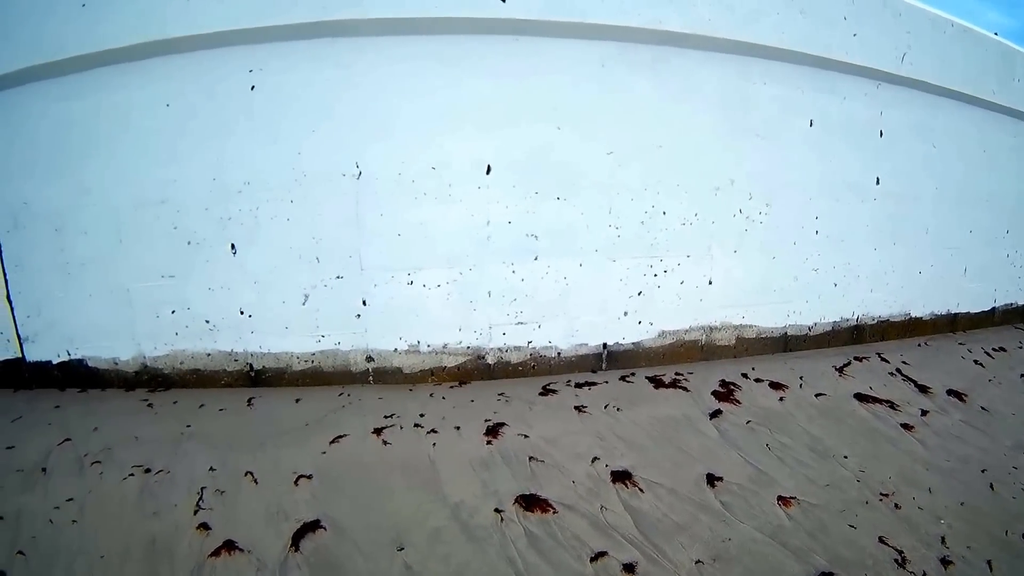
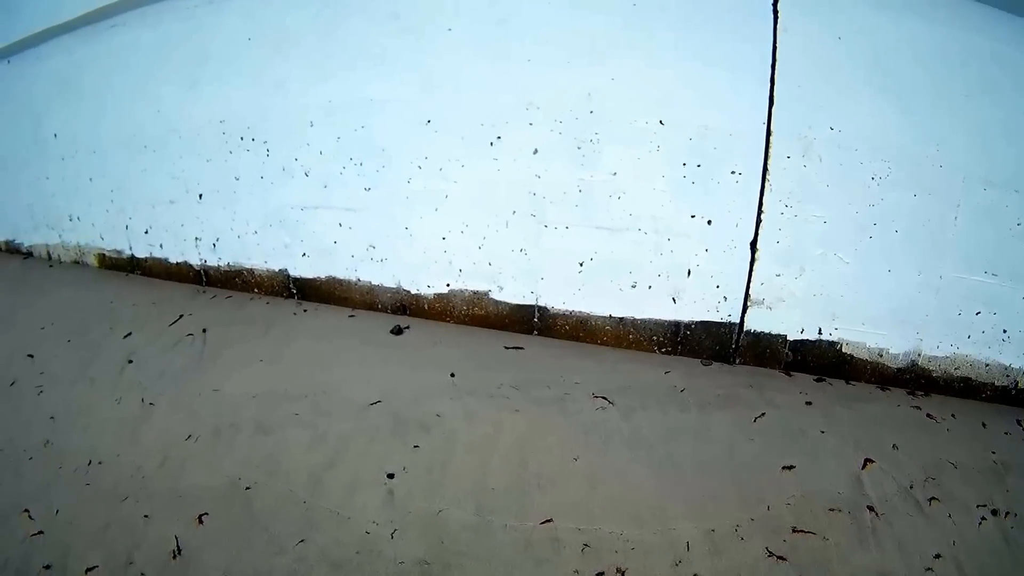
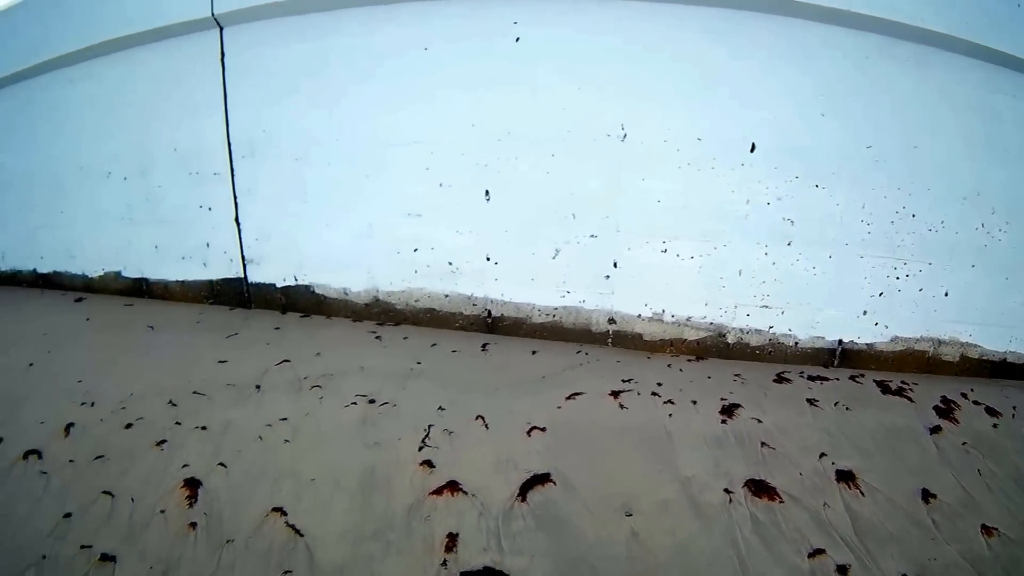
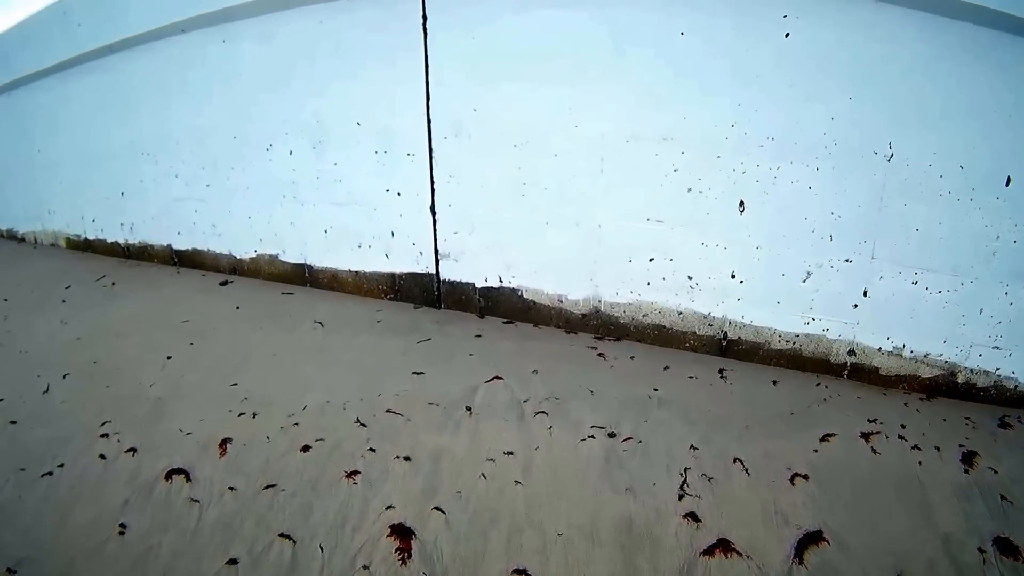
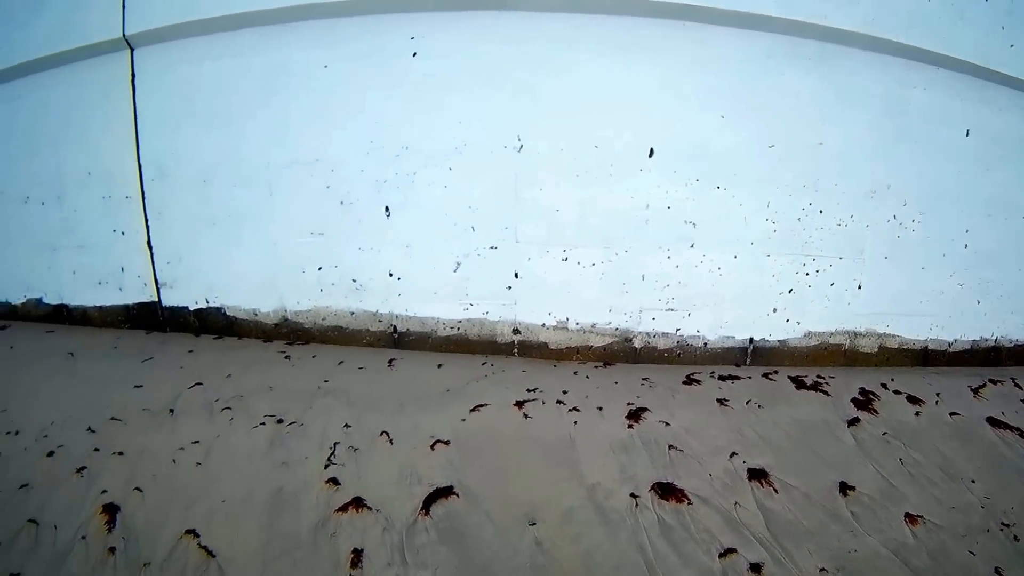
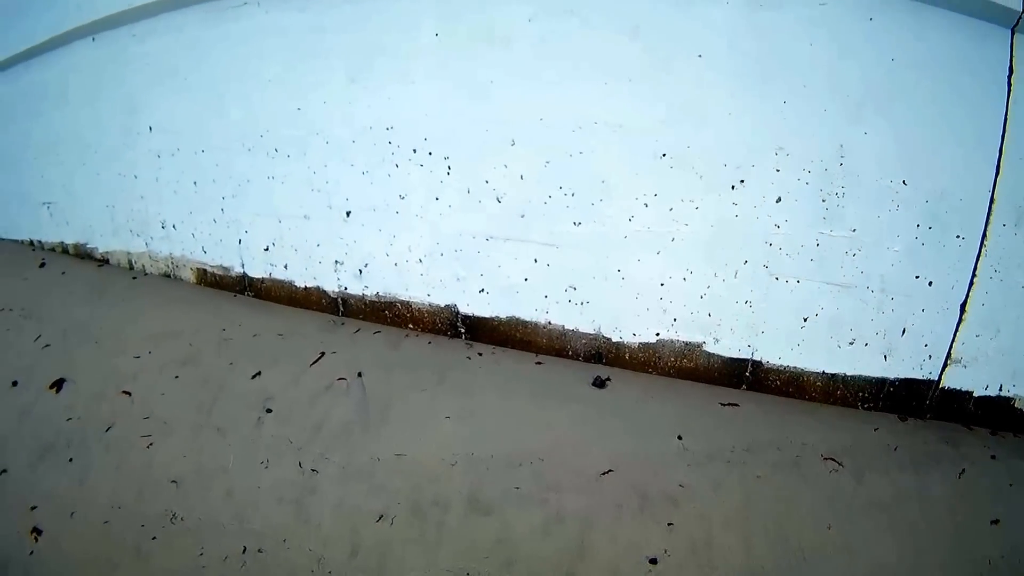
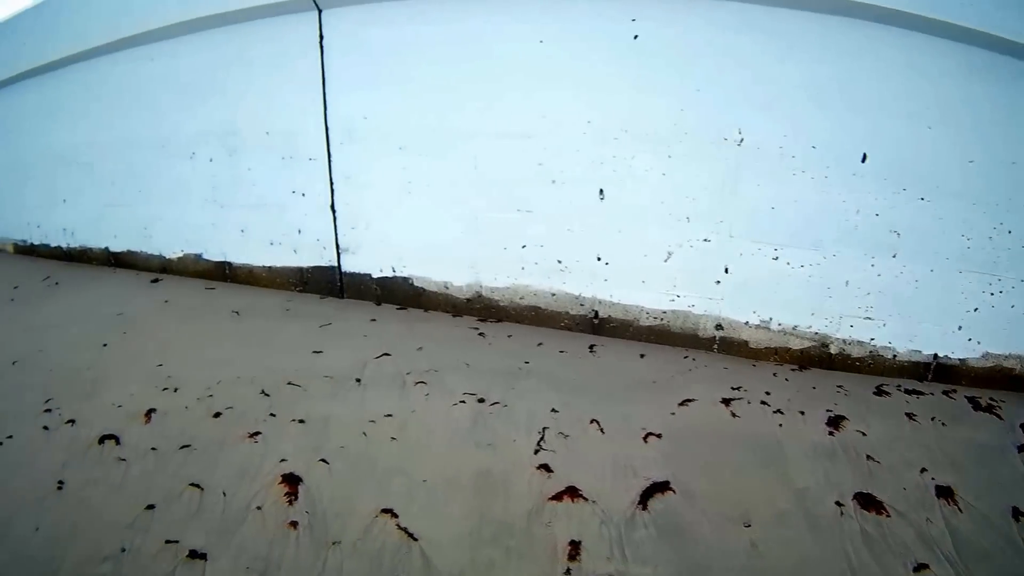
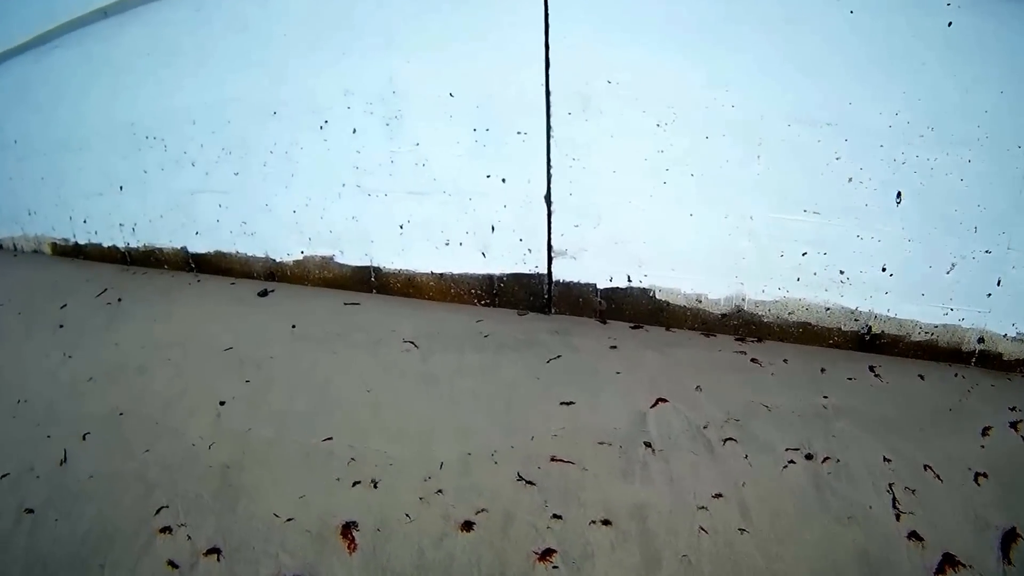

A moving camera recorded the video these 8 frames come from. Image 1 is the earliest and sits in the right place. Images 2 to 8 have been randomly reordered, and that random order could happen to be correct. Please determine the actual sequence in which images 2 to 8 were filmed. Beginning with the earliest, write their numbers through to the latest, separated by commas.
5, 3, 7, 4, 8, 2, 6
